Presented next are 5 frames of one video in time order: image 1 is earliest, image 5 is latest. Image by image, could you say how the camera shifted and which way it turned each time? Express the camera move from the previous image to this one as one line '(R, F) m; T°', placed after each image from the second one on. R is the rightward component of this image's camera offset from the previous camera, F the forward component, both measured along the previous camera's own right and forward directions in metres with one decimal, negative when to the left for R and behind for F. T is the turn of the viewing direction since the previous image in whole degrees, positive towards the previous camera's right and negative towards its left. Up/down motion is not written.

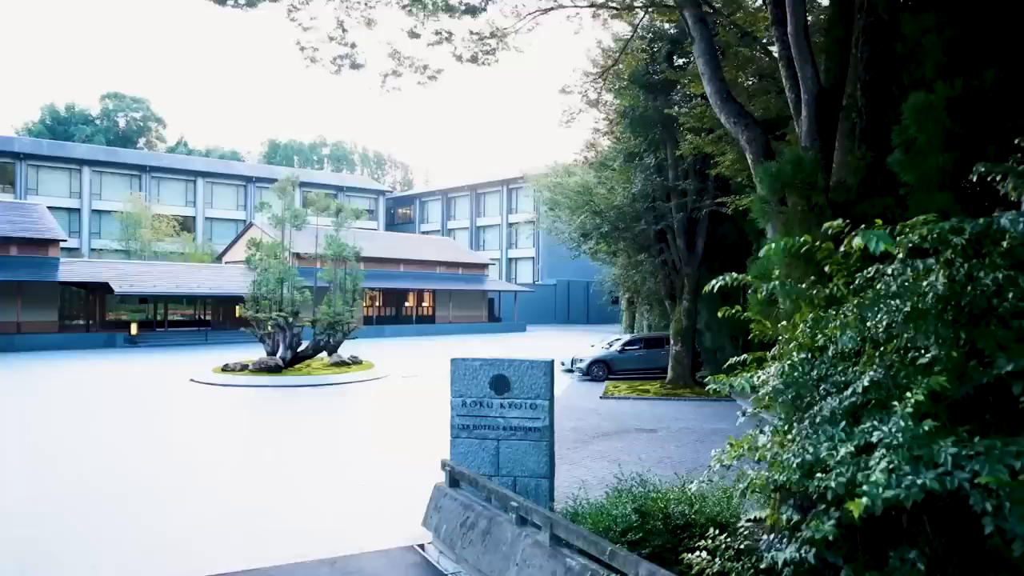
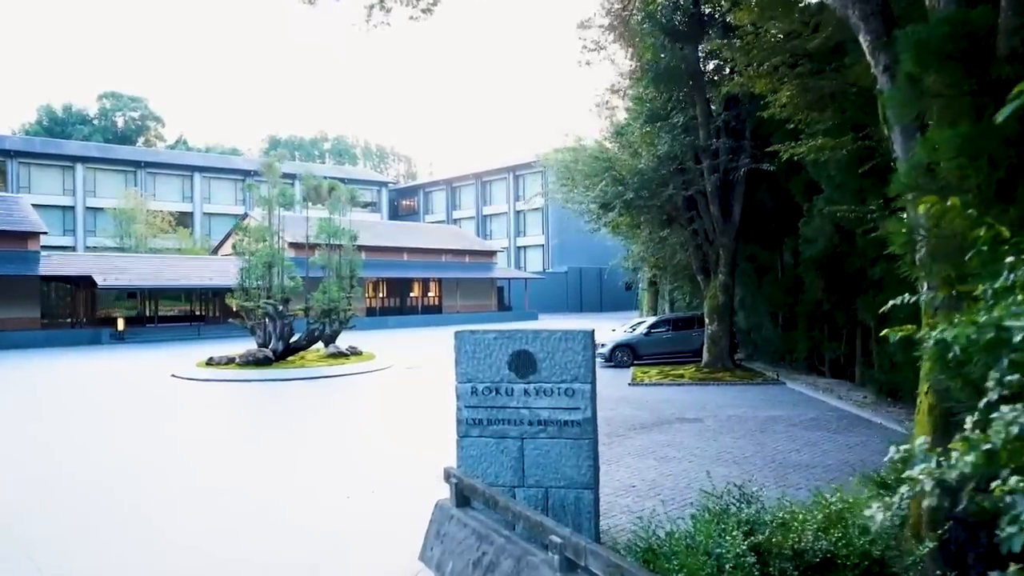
(-0.1, +1.9) m; -1°
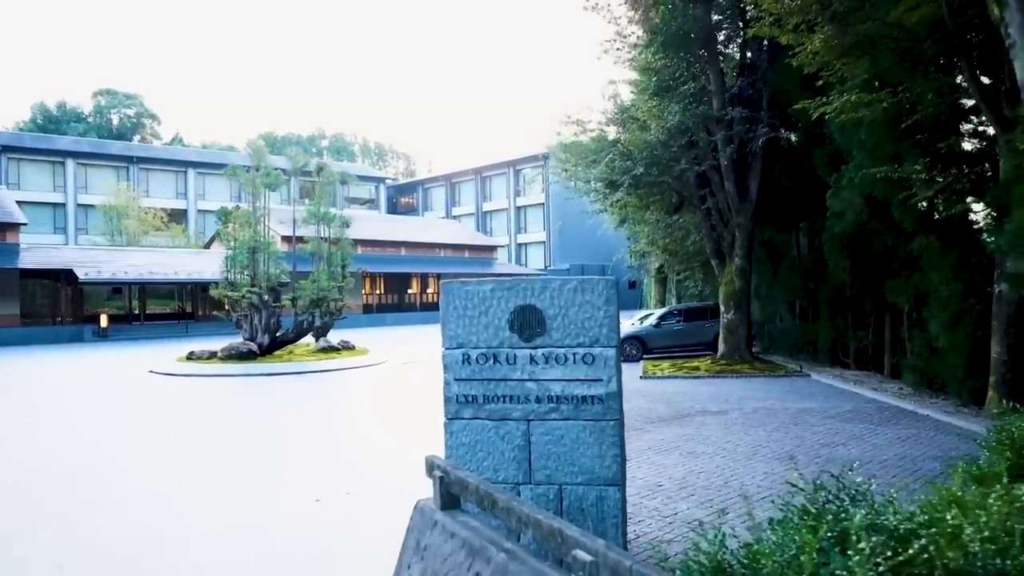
(0.0, +1.2) m; 0°
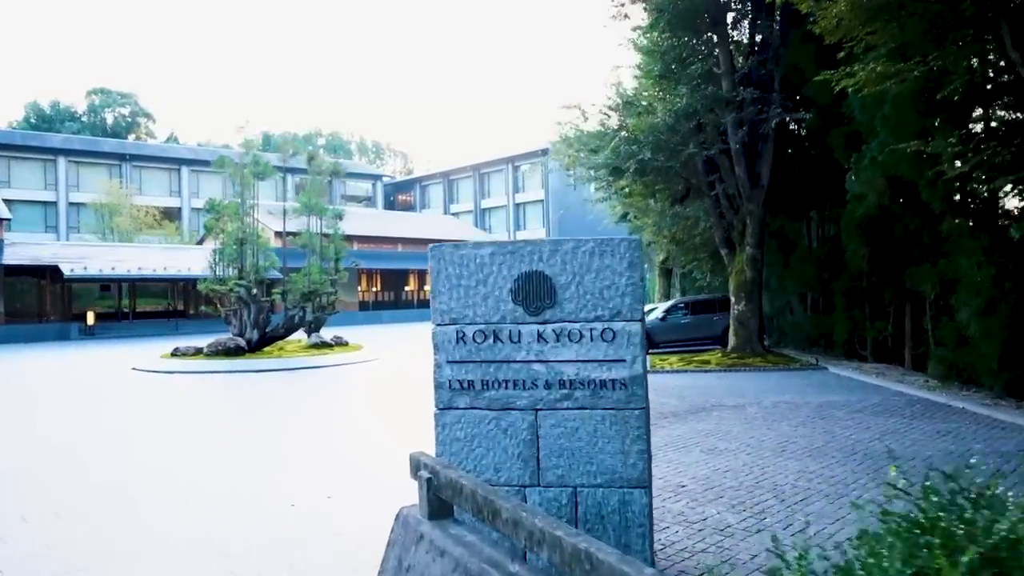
(0.0, +0.7) m; 0°
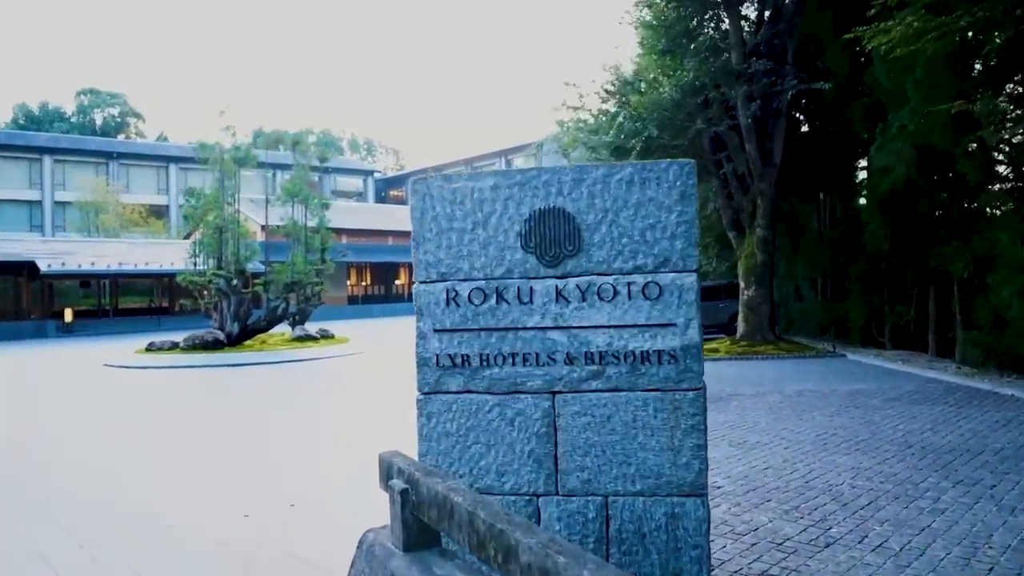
(-0.1, +0.9) m; 0°
